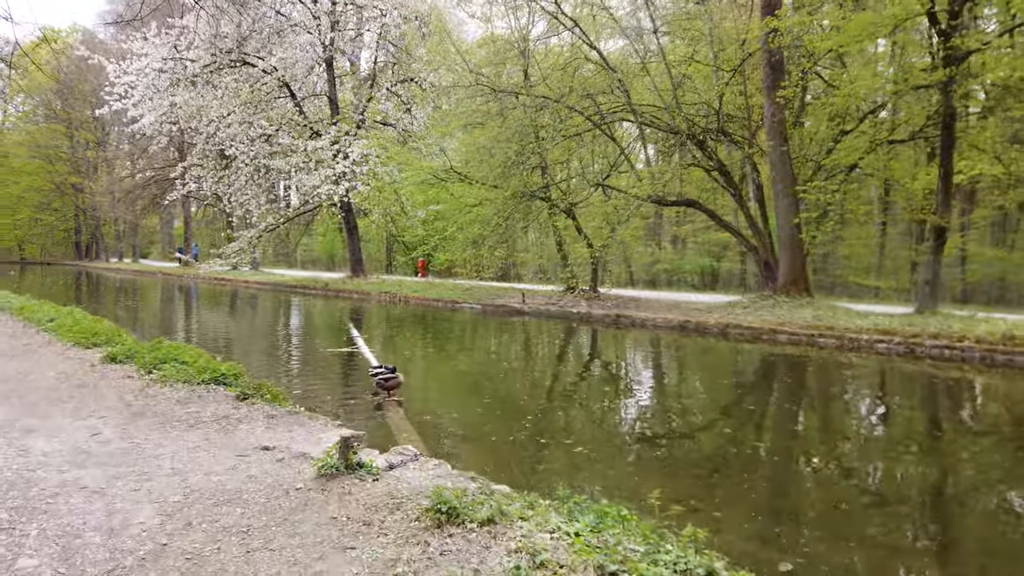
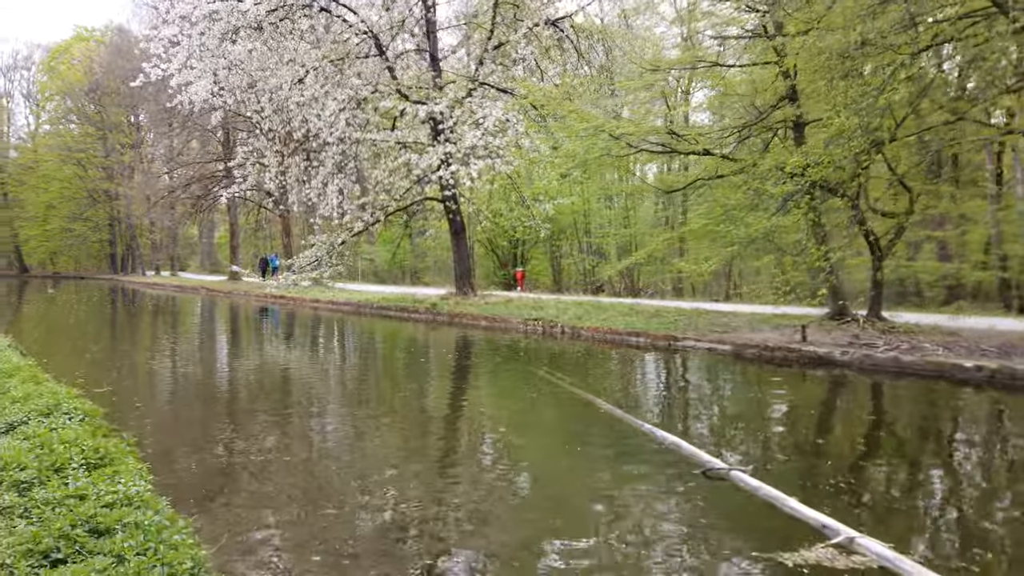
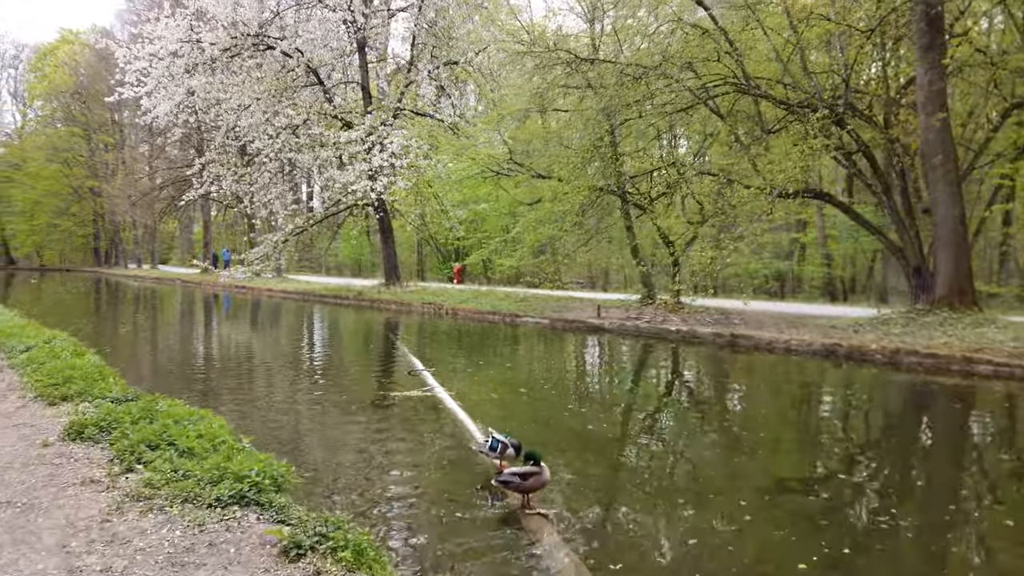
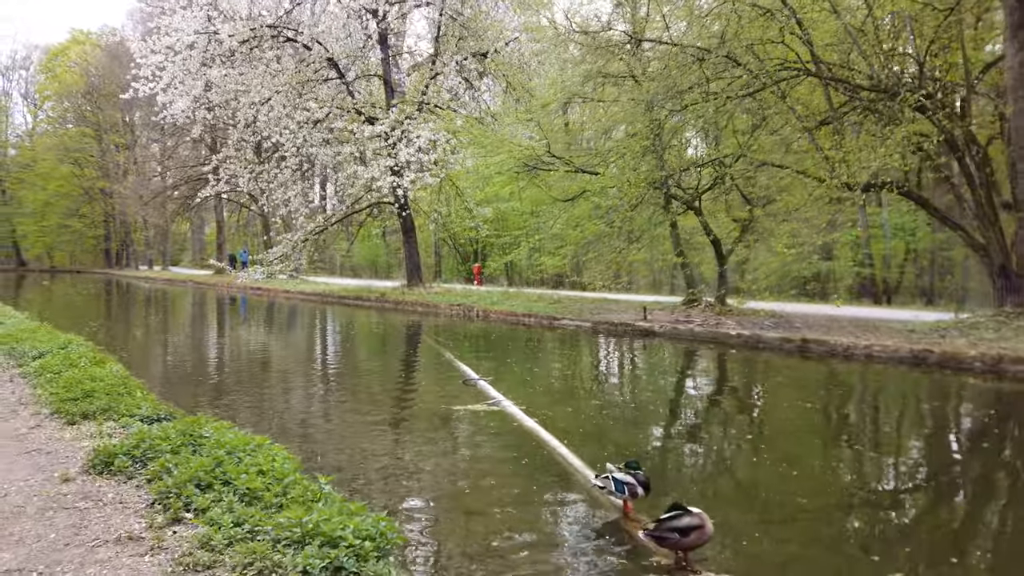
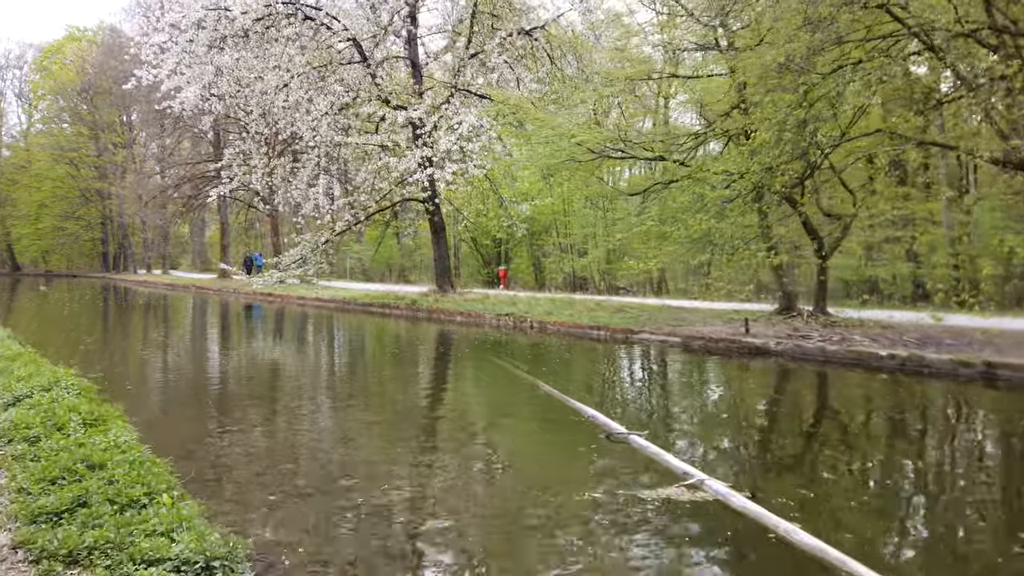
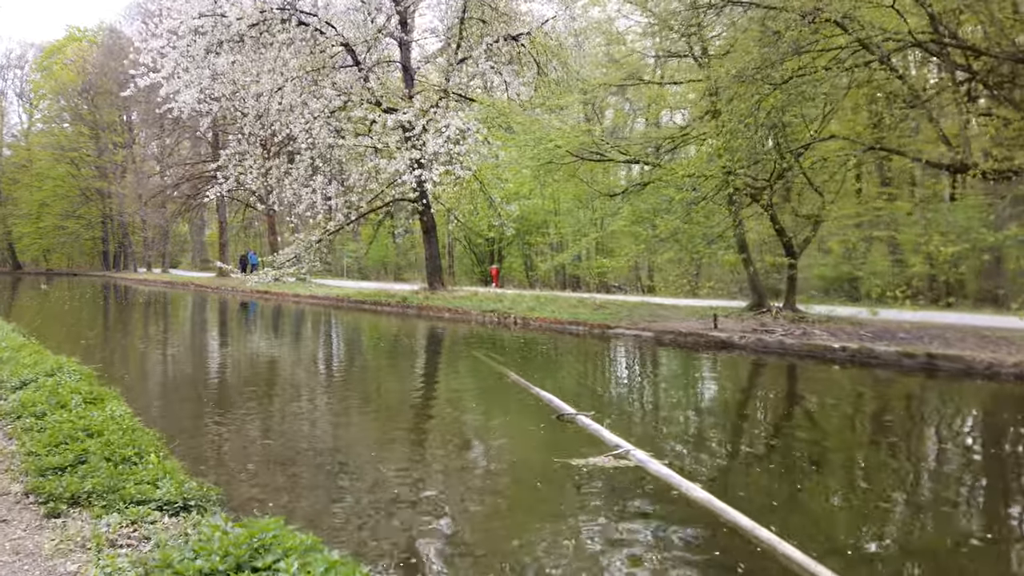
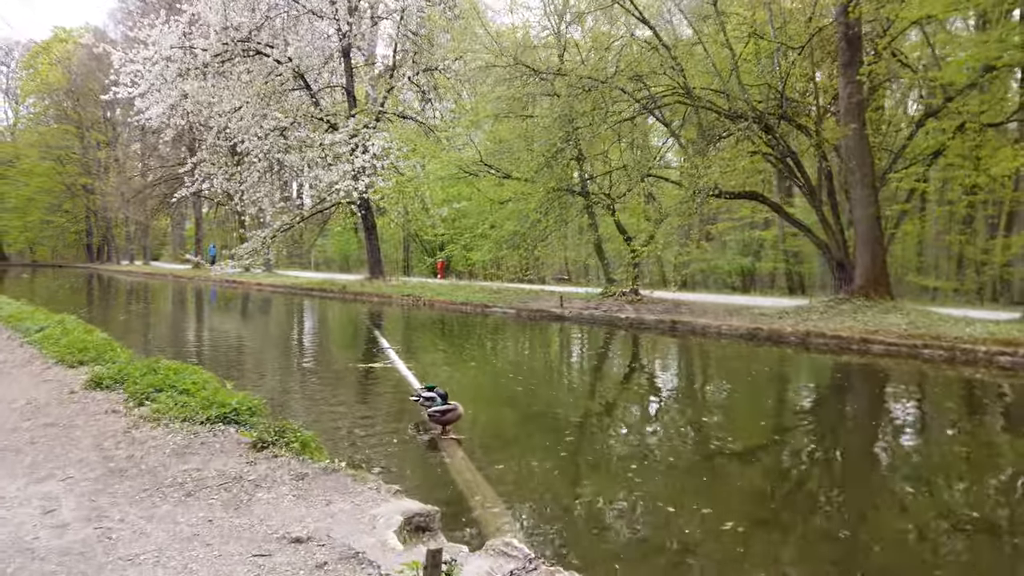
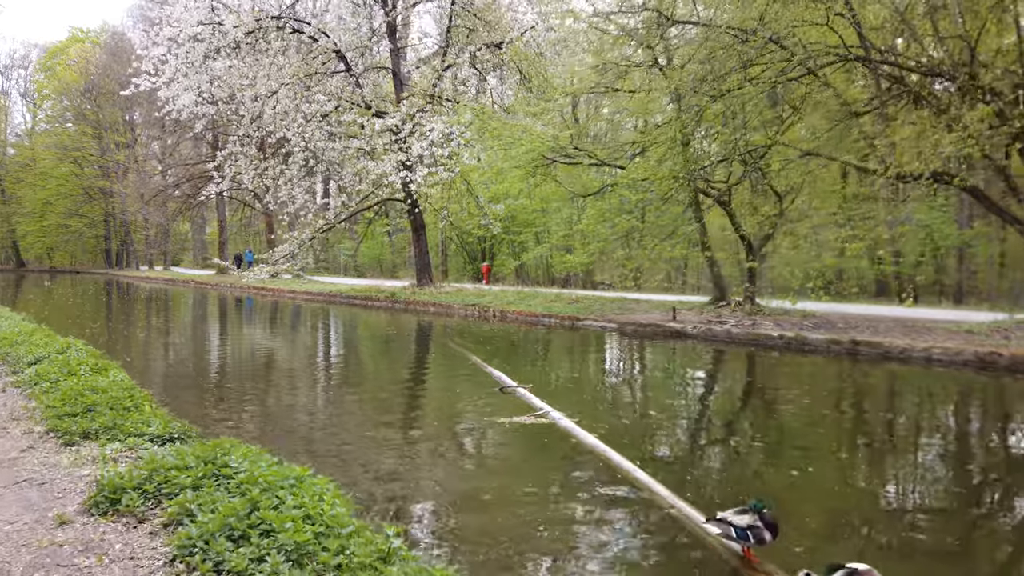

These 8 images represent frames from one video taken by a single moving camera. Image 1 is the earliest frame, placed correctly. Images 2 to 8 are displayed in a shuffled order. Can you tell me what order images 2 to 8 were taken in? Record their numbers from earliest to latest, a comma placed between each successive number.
7, 3, 4, 8, 6, 5, 2
